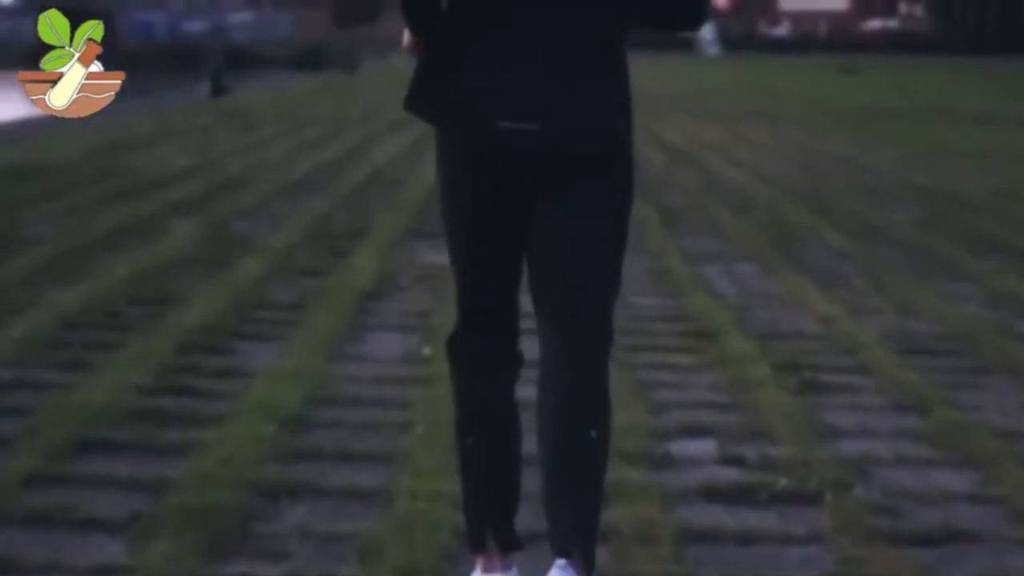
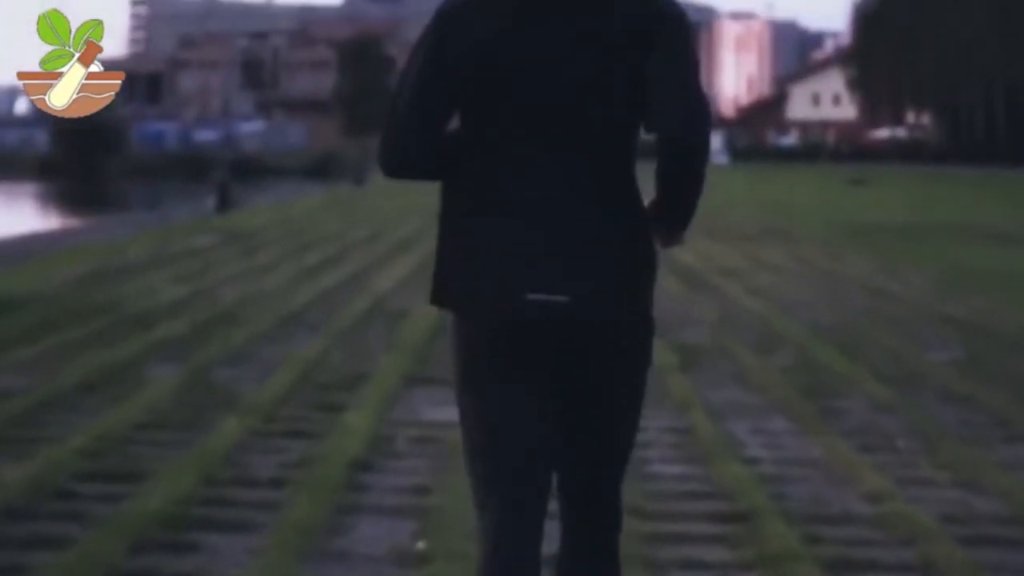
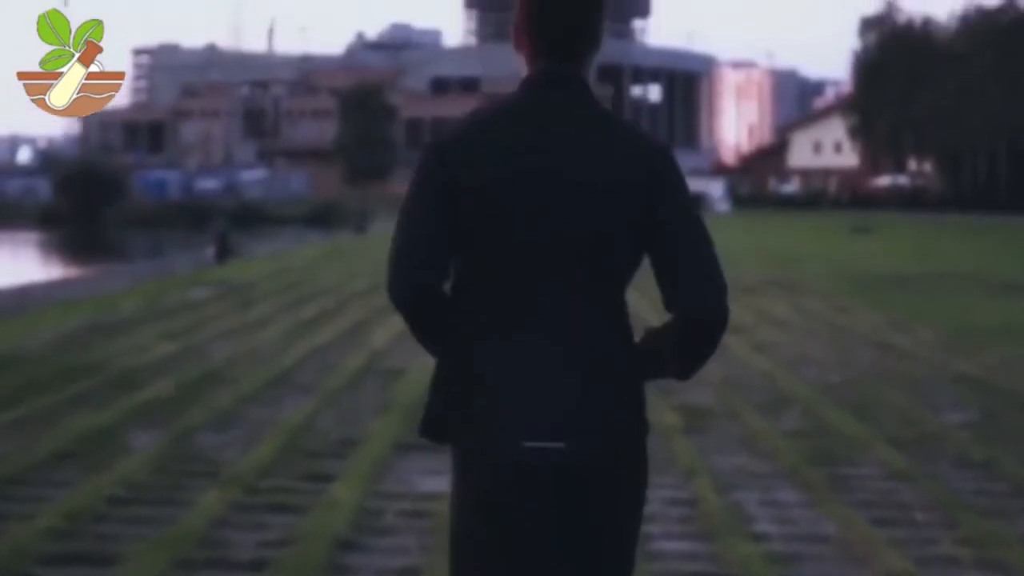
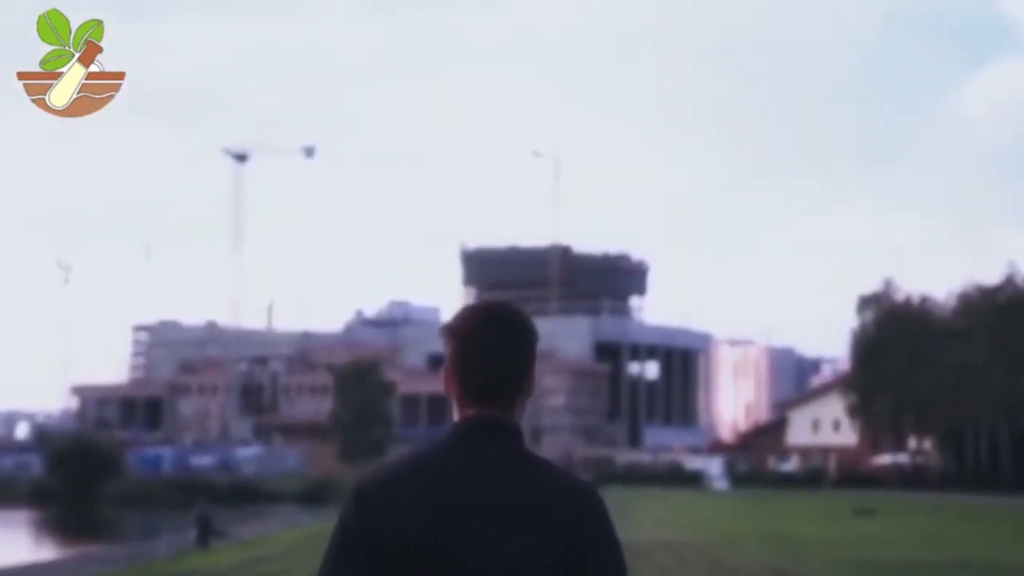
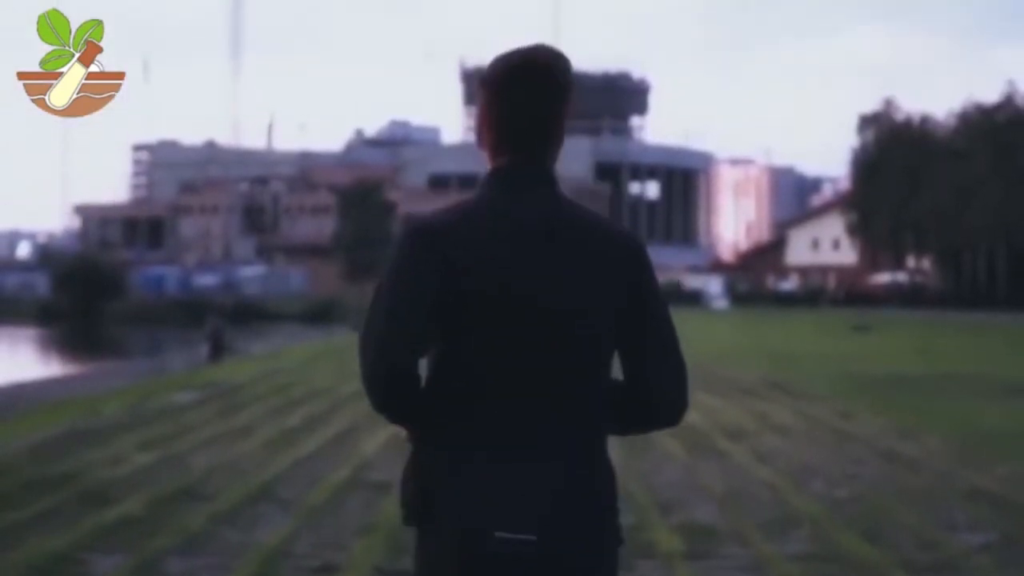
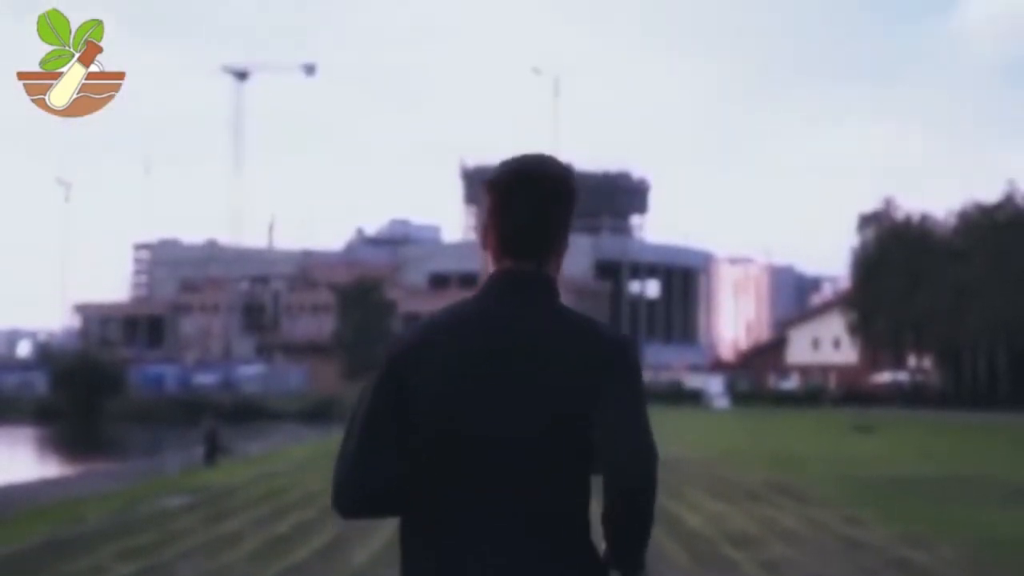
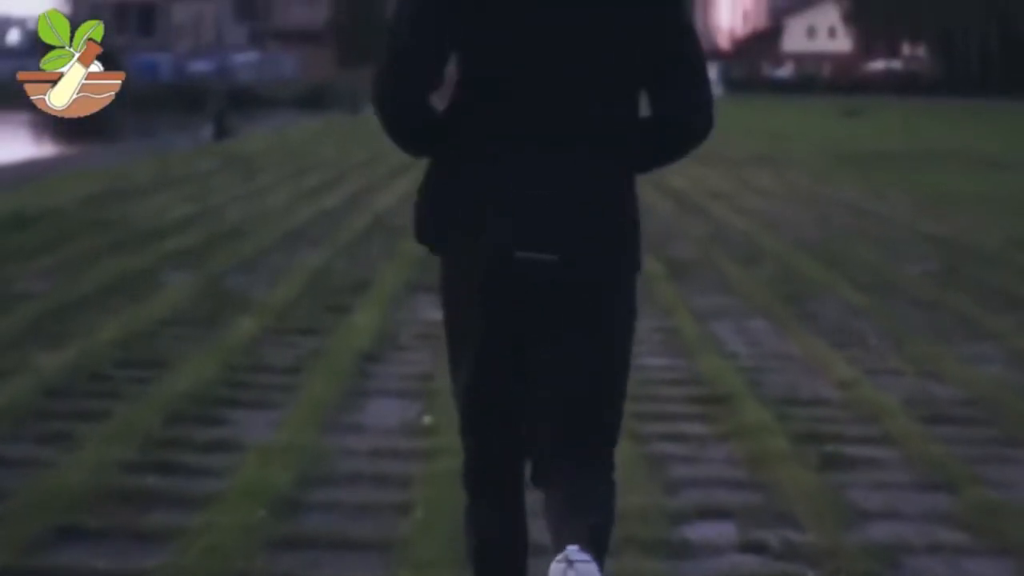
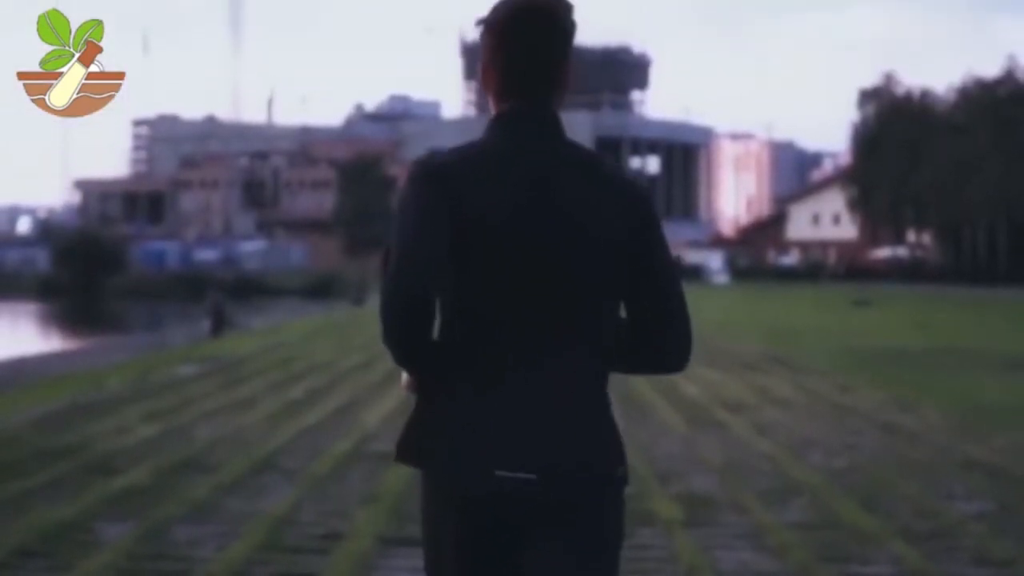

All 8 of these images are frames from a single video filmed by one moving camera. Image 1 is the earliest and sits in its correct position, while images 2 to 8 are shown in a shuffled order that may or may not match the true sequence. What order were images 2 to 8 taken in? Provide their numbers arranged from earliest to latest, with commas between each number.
7, 2, 3, 8, 5, 6, 4
